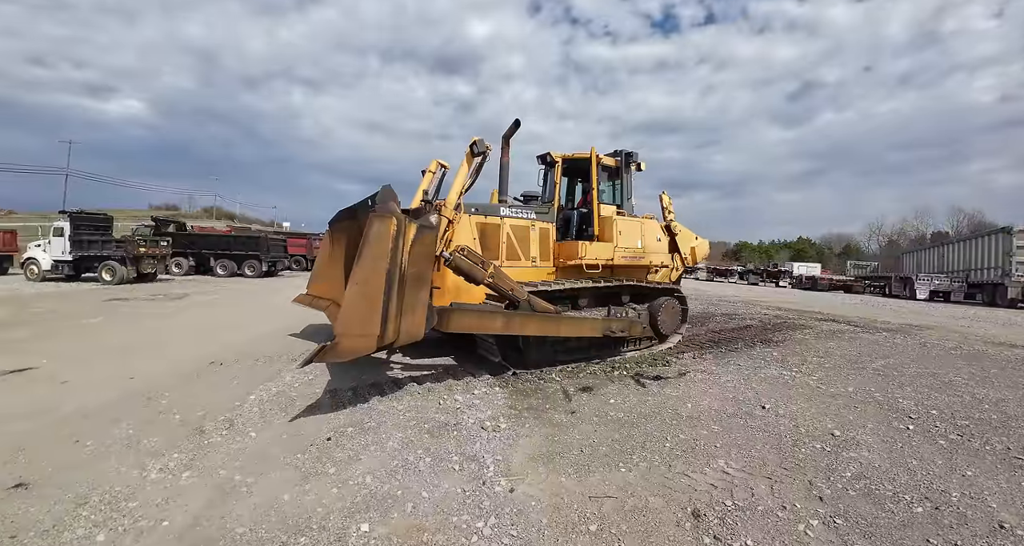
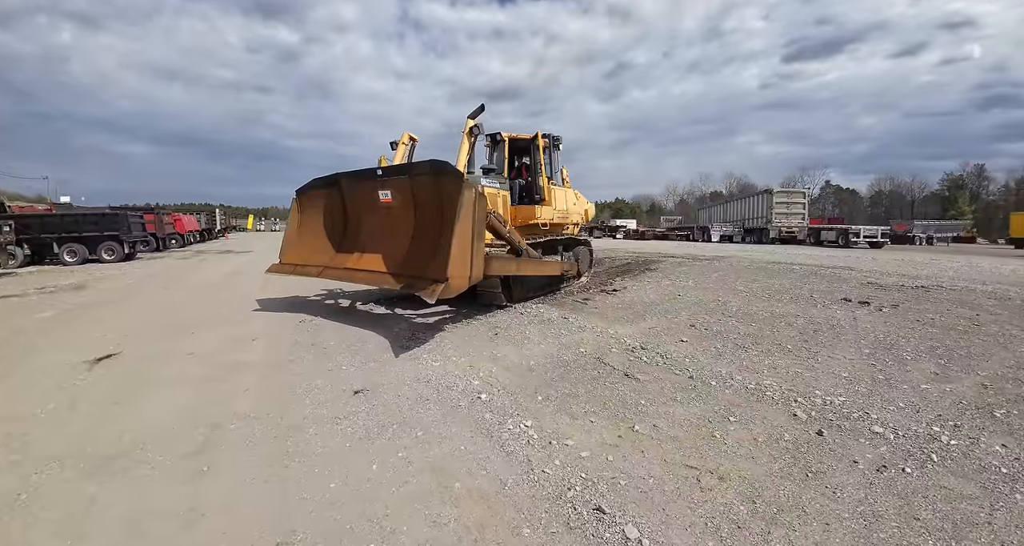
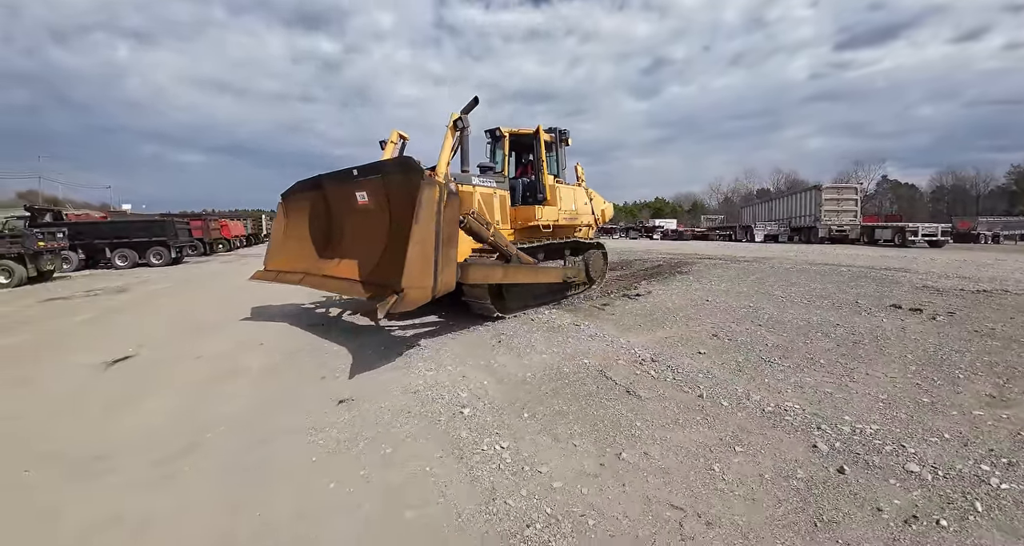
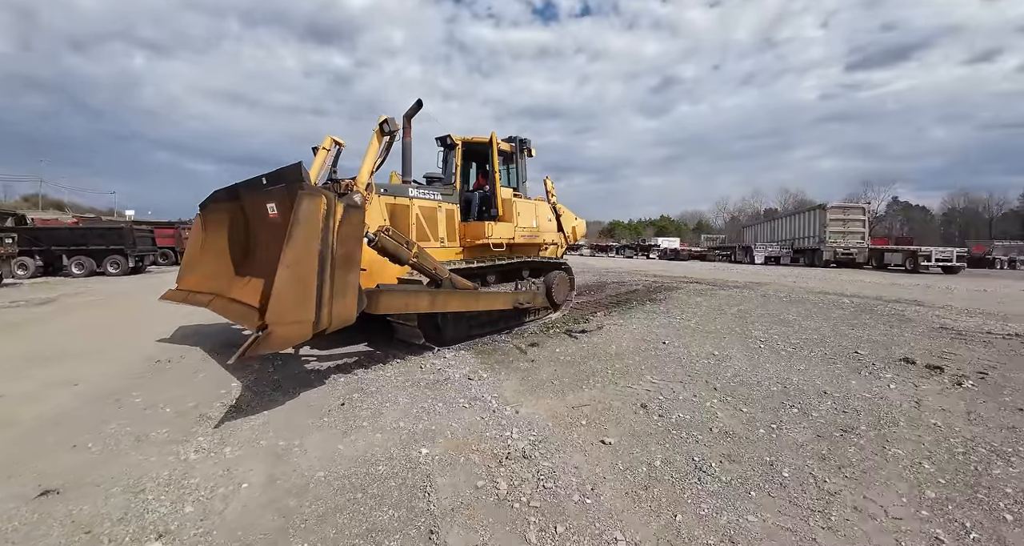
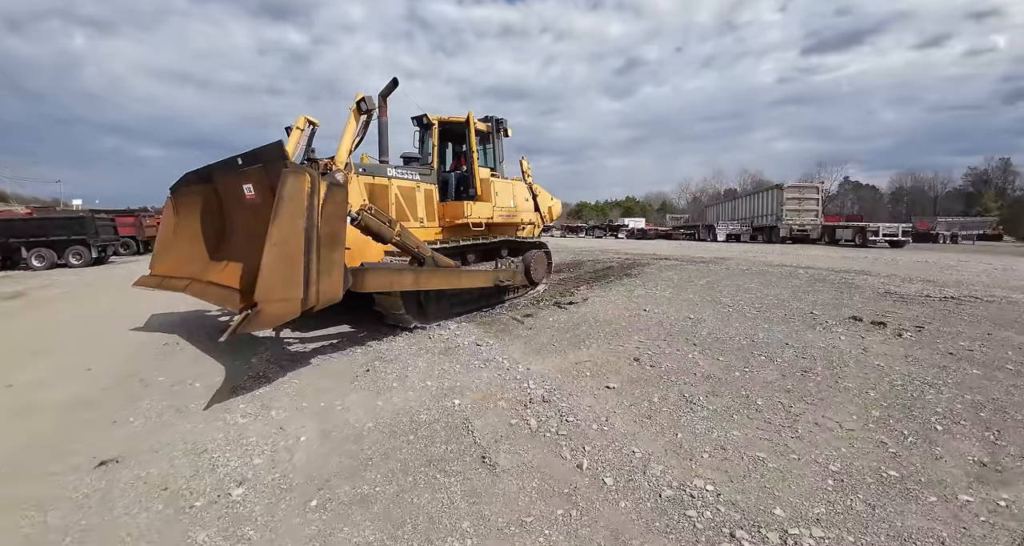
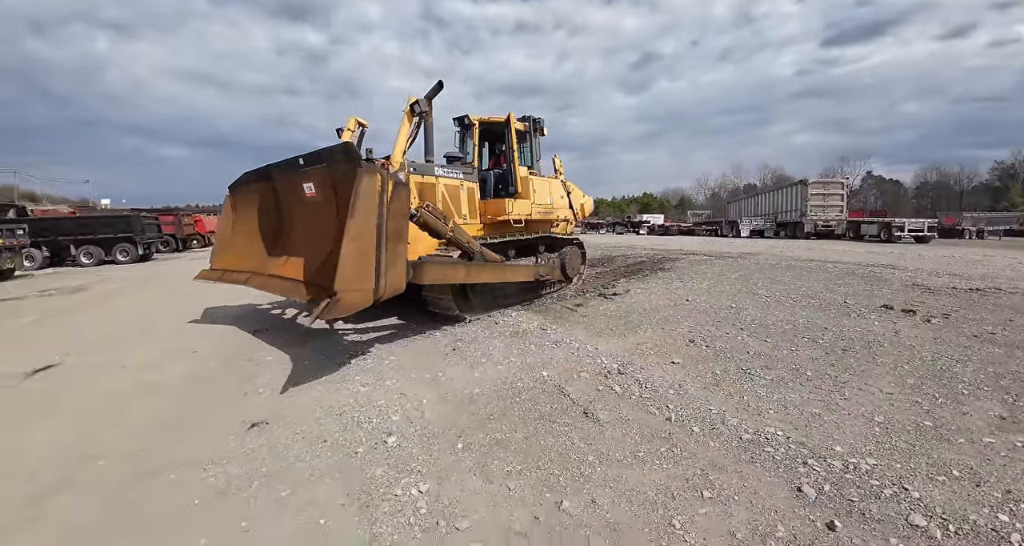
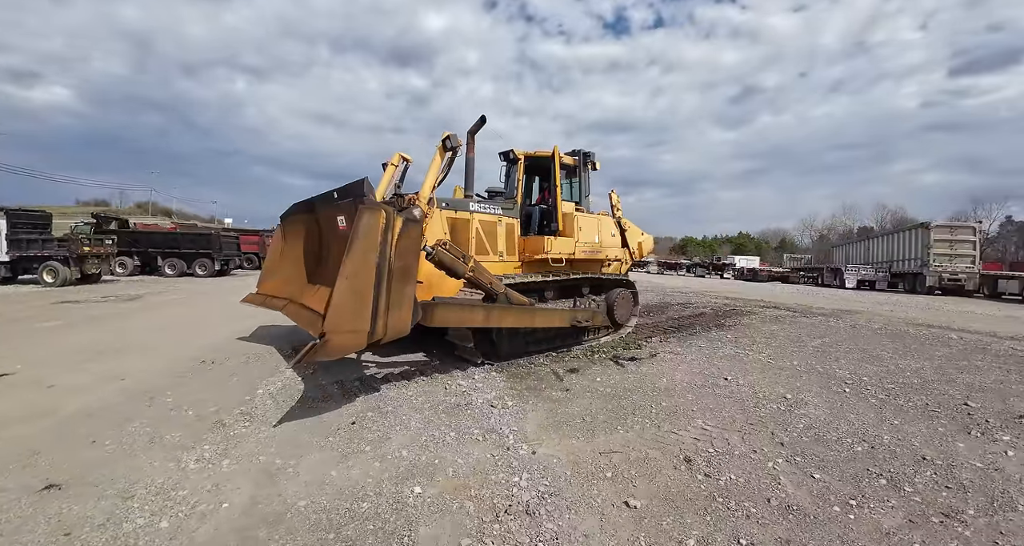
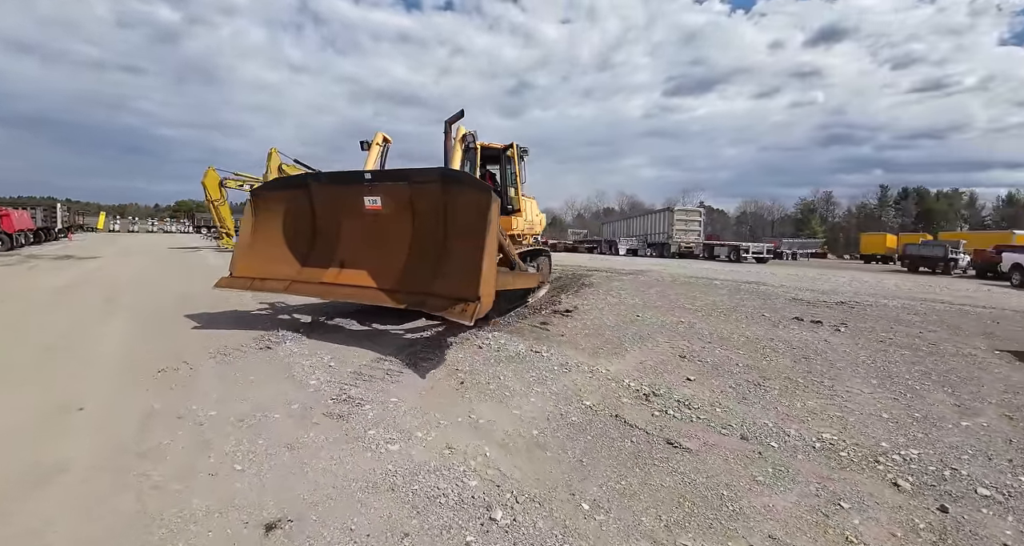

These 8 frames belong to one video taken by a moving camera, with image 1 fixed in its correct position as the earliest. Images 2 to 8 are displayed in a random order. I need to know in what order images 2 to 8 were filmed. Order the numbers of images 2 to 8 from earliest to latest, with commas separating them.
7, 4, 5, 6, 3, 2, 8
